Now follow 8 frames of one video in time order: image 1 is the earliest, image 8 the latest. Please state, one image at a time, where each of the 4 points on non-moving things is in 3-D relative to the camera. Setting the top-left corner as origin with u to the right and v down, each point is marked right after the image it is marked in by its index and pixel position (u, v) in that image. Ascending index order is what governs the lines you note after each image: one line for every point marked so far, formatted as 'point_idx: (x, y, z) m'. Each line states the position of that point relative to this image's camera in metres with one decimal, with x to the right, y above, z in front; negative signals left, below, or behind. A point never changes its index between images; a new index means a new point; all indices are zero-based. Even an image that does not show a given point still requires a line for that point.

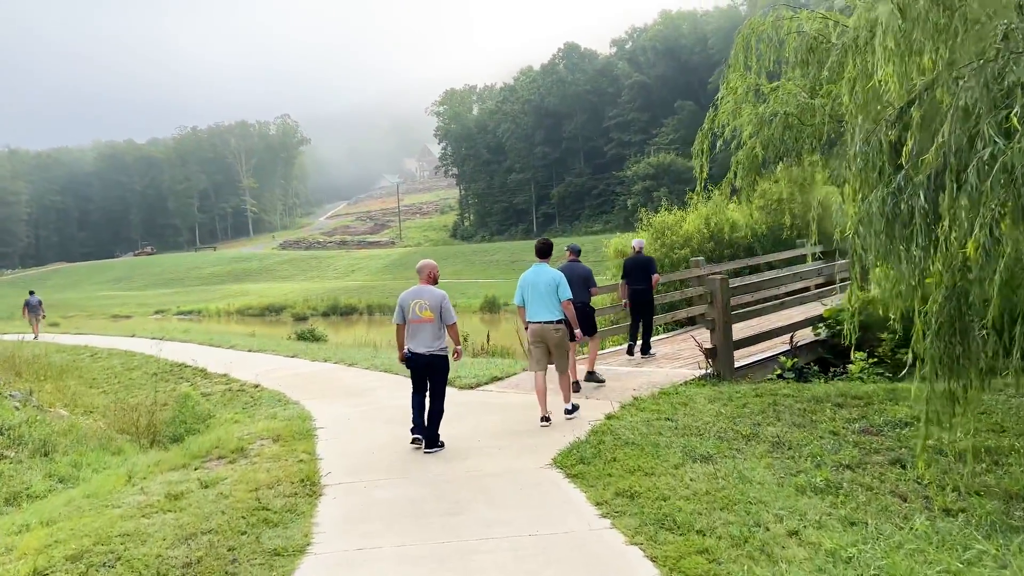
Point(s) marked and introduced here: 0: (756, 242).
0: (+4.3, +0.8, +14.5) m
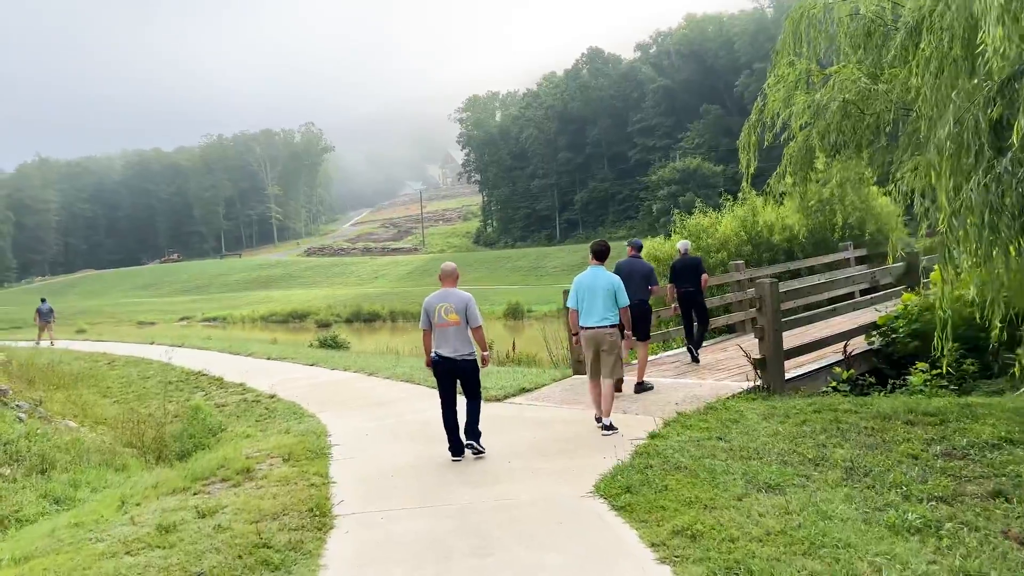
0: (+4.8, +0.7, +13.8) m
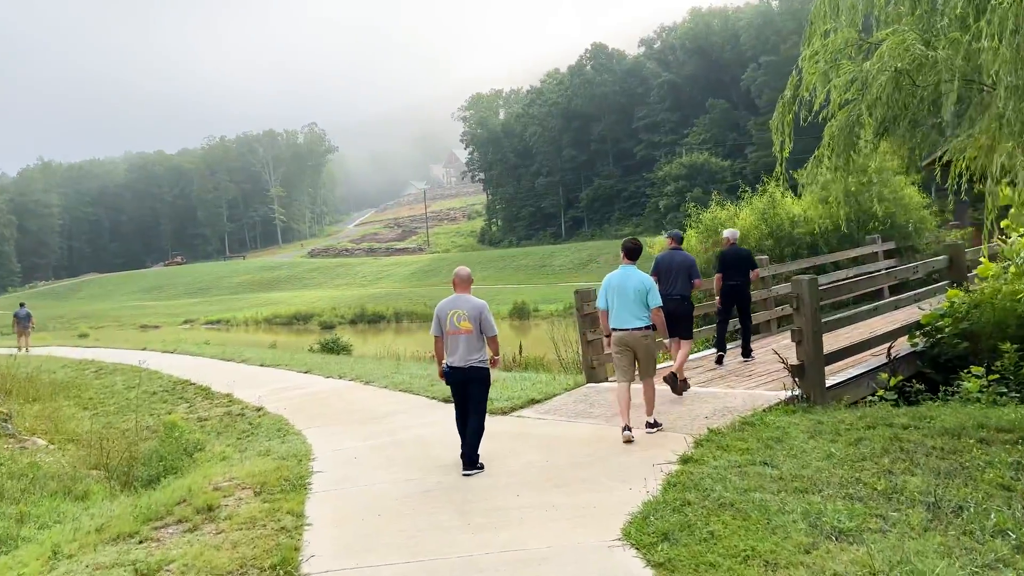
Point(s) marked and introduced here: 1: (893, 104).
0: (+4.9, +0.8, +13.0) m
1: (+2.8, +1.4, +6.1) m
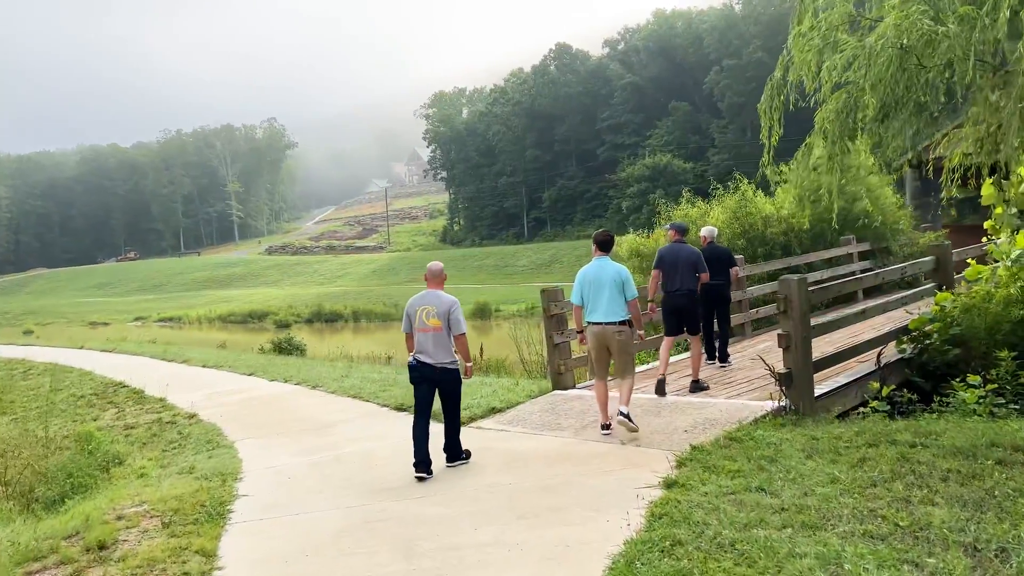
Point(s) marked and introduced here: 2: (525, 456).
0: (+4.3, +0.8, +12.5) m
1: (+2.6, +1.4, +5.5) m
2: (+0.1, -1.1, +5.4) m
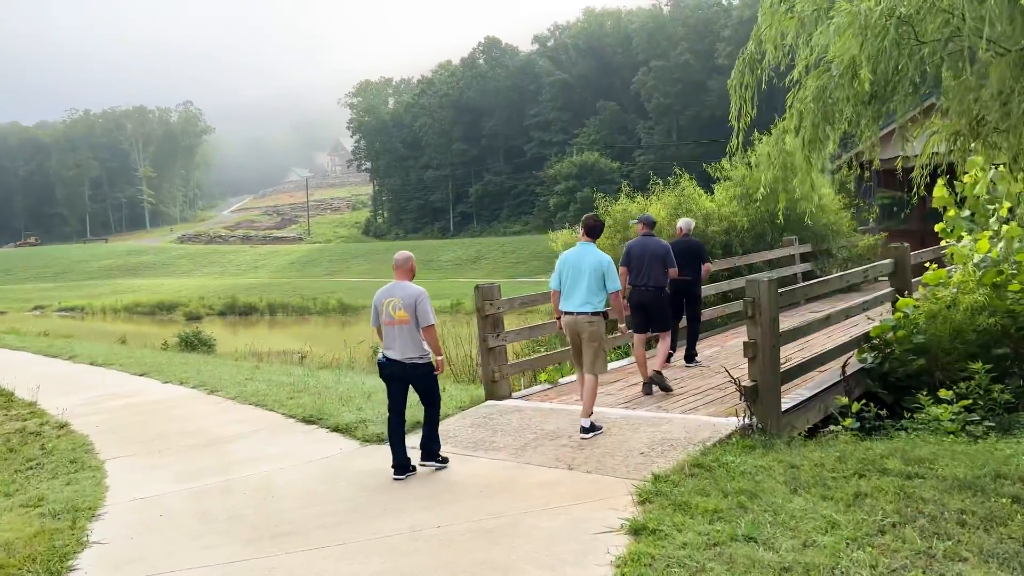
0: (+3.2, +0.7, +12.0) m
1: (+2.2, +1.3, +4.9) m
2: (-0.3, -1.1, +4.6) m
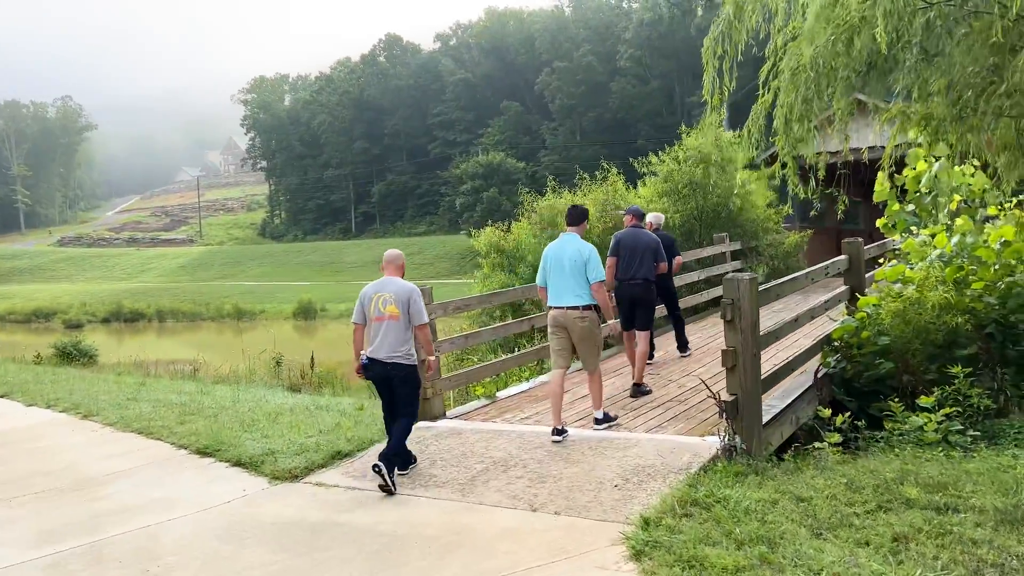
0: (+2.1, +0.7, +11.4) m
1: (+1.9, +1.4, +4.3) m
2: (-0.5, -1.1, +3.6) m
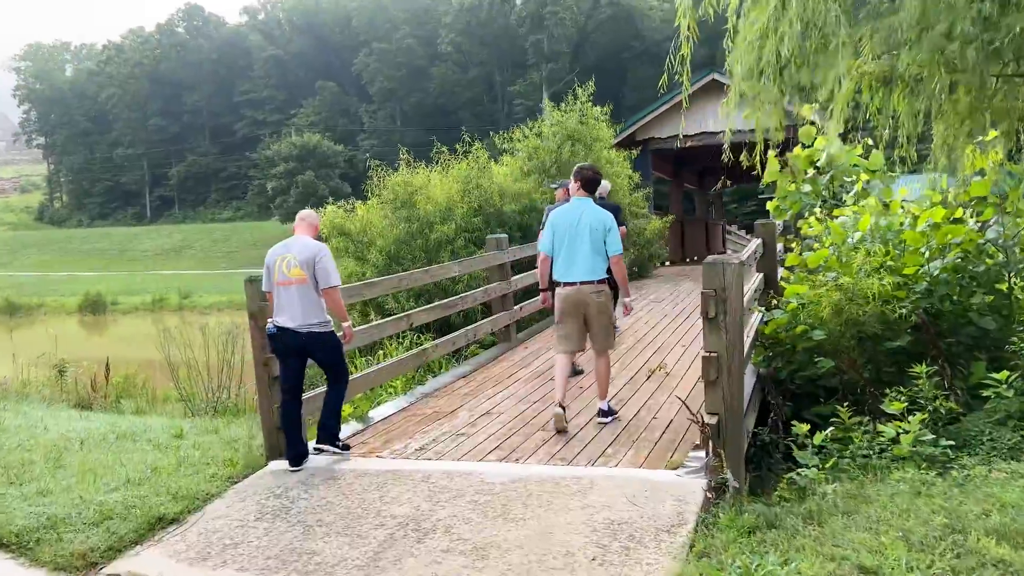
0: (+0.2, +0.9, +10.3) m
1: (+1.6, +1.4, +3.3) m
2: (-0.6, -1.1, +2.2) m
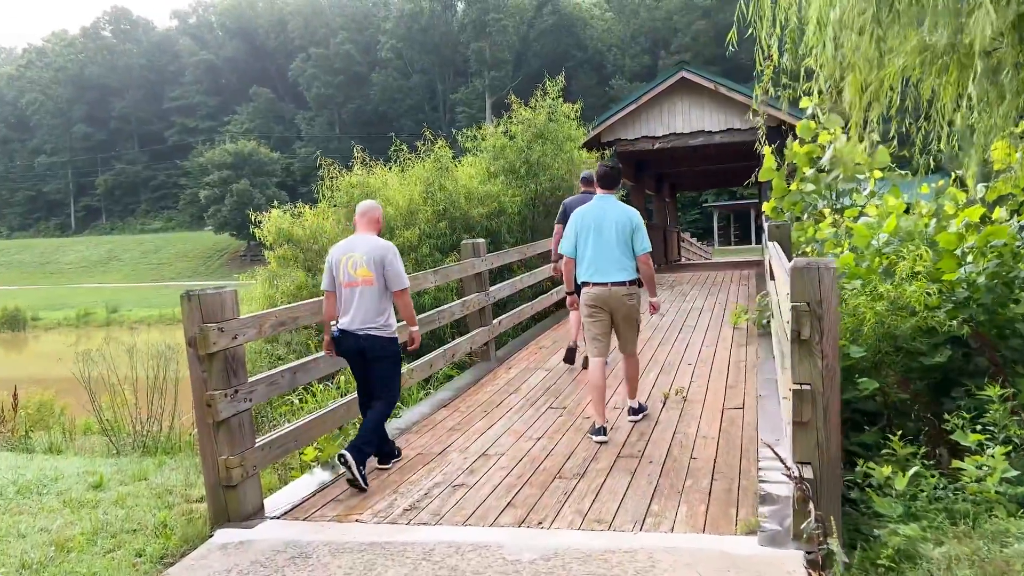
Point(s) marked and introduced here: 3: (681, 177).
0: (-0.2, +0.7, +9.4) m
1: (+1.8, +1.4, +2.5) m
2: (-0.4, -1.1, +1.2) m
3: (+4.1, +2.5, +19.3) m
